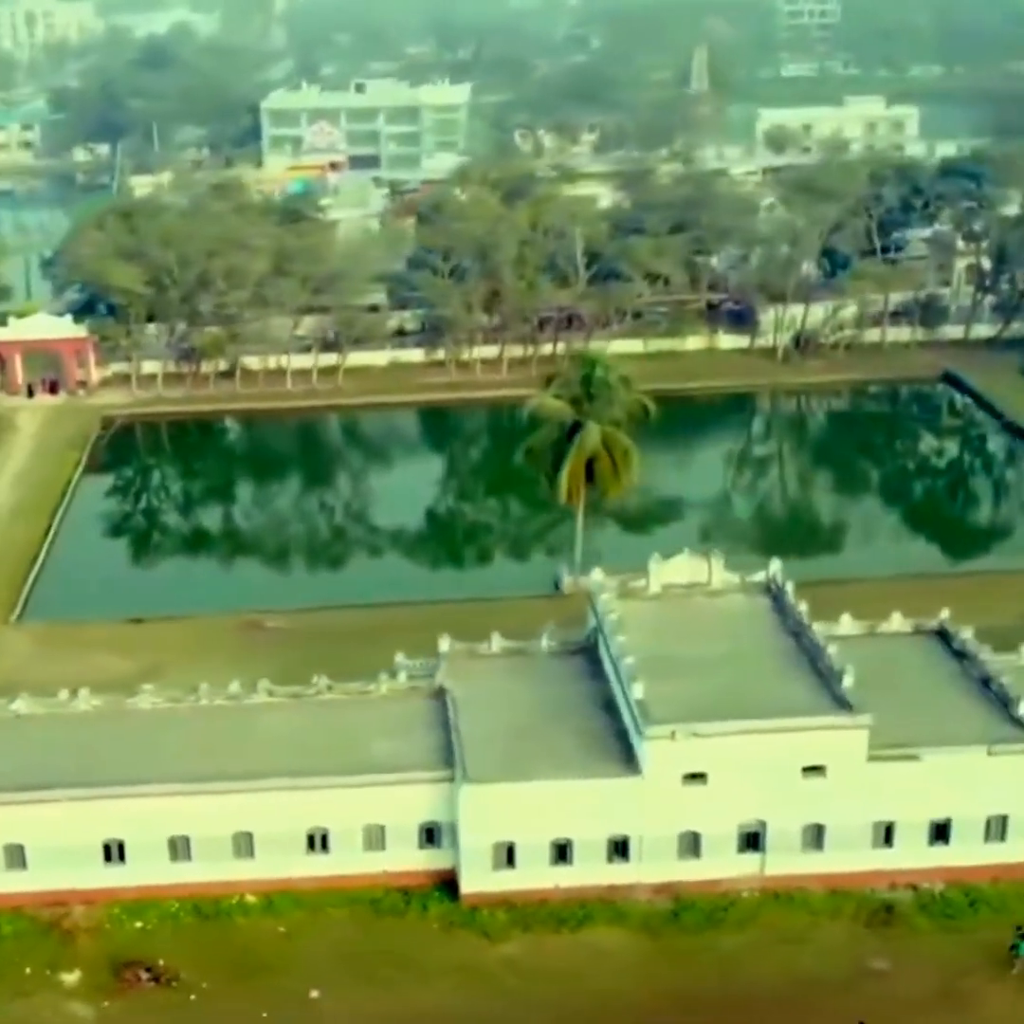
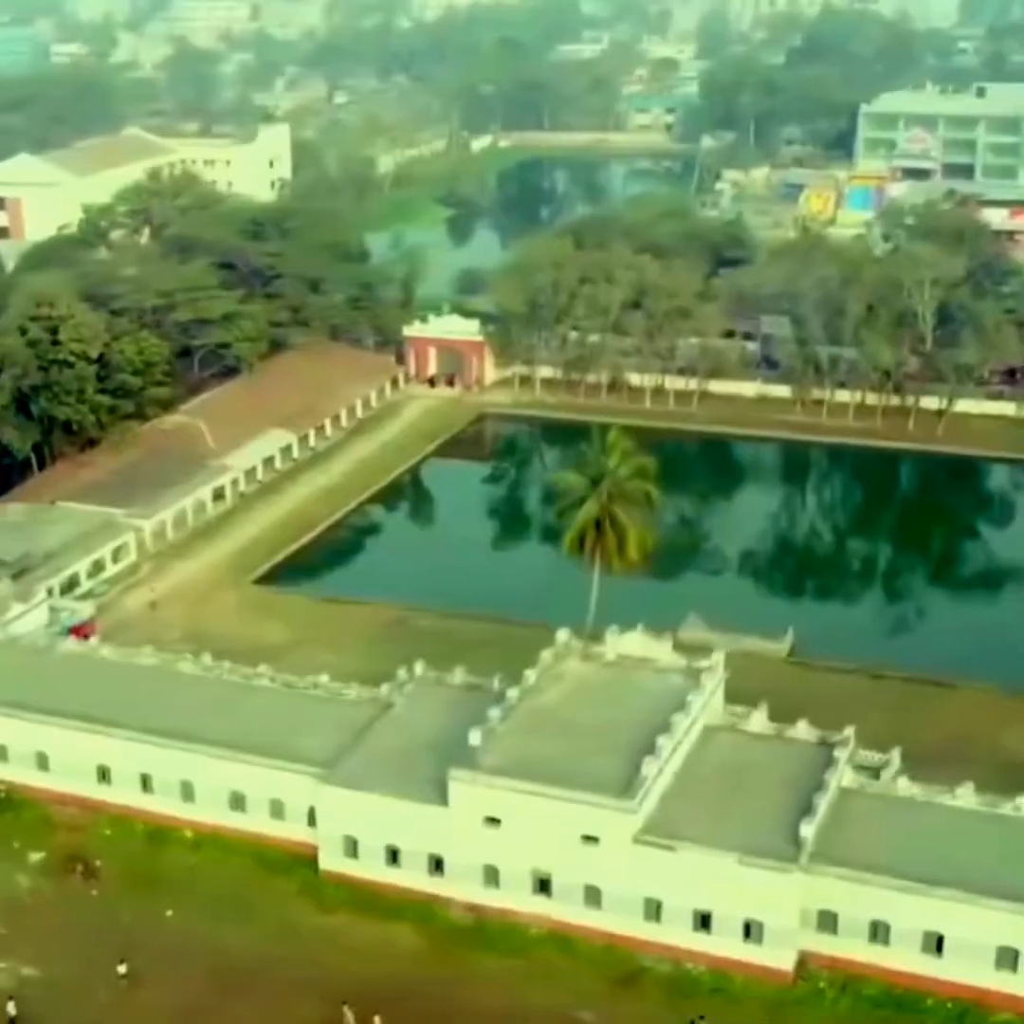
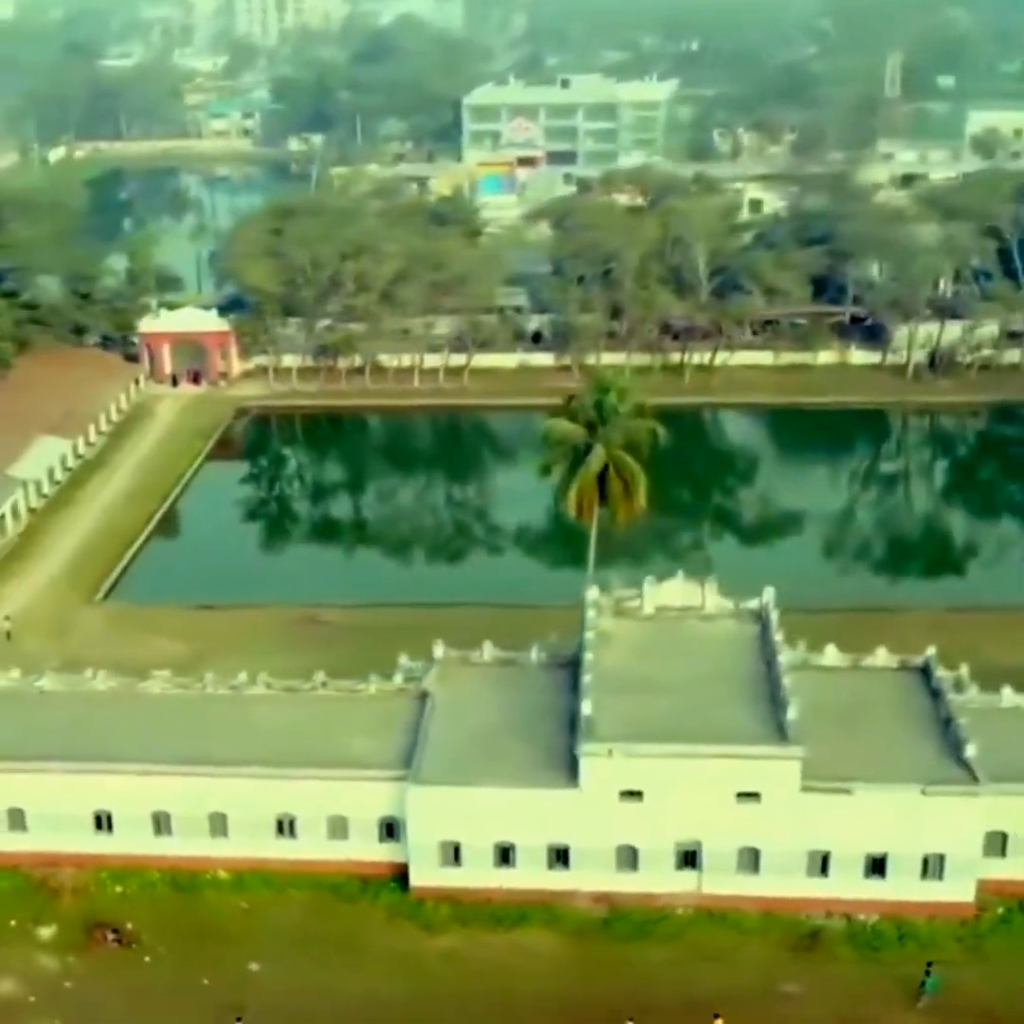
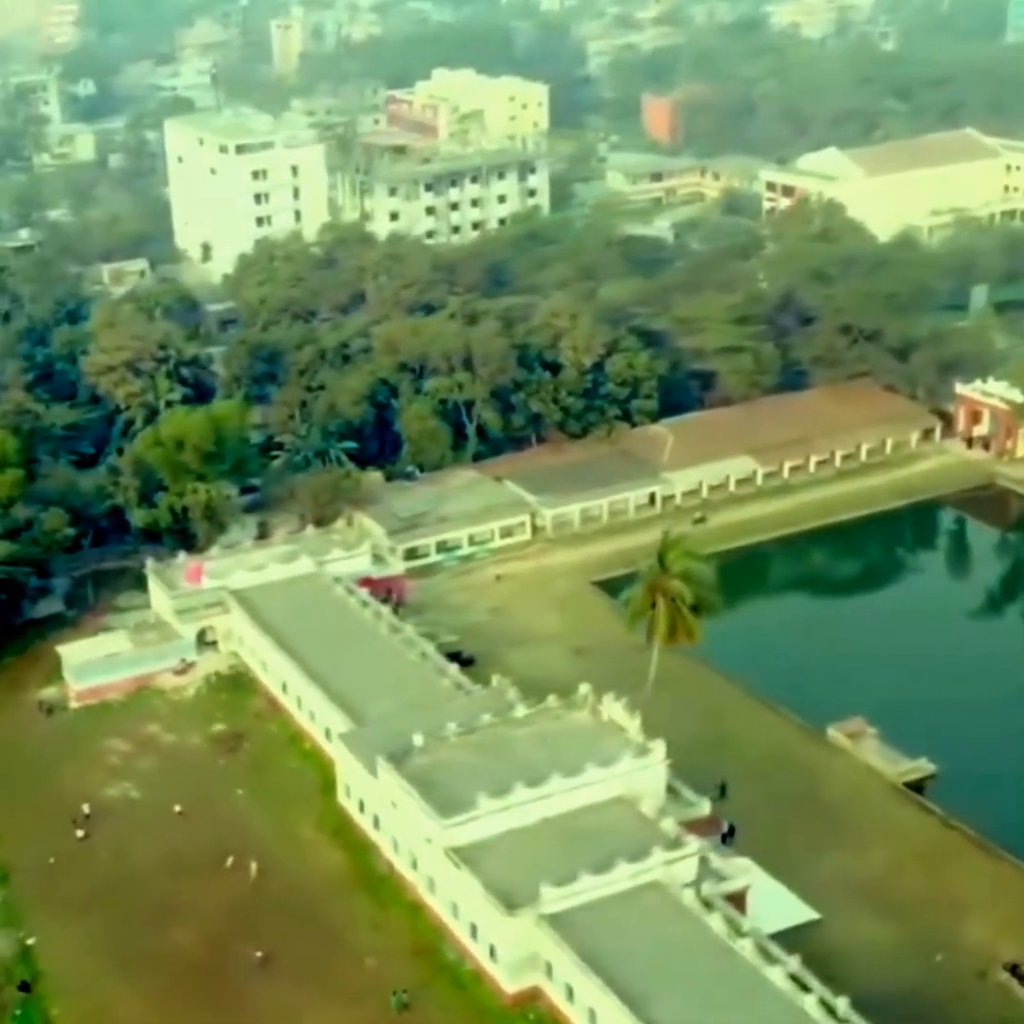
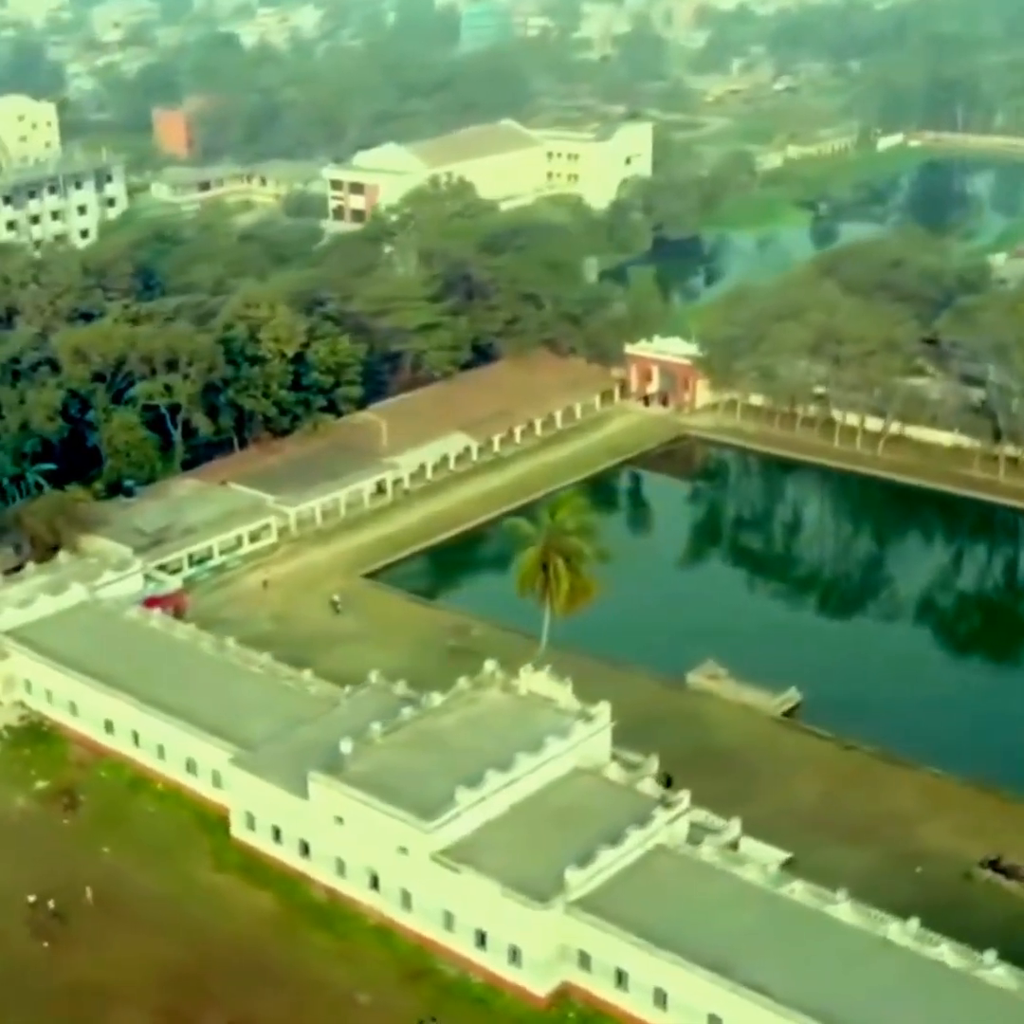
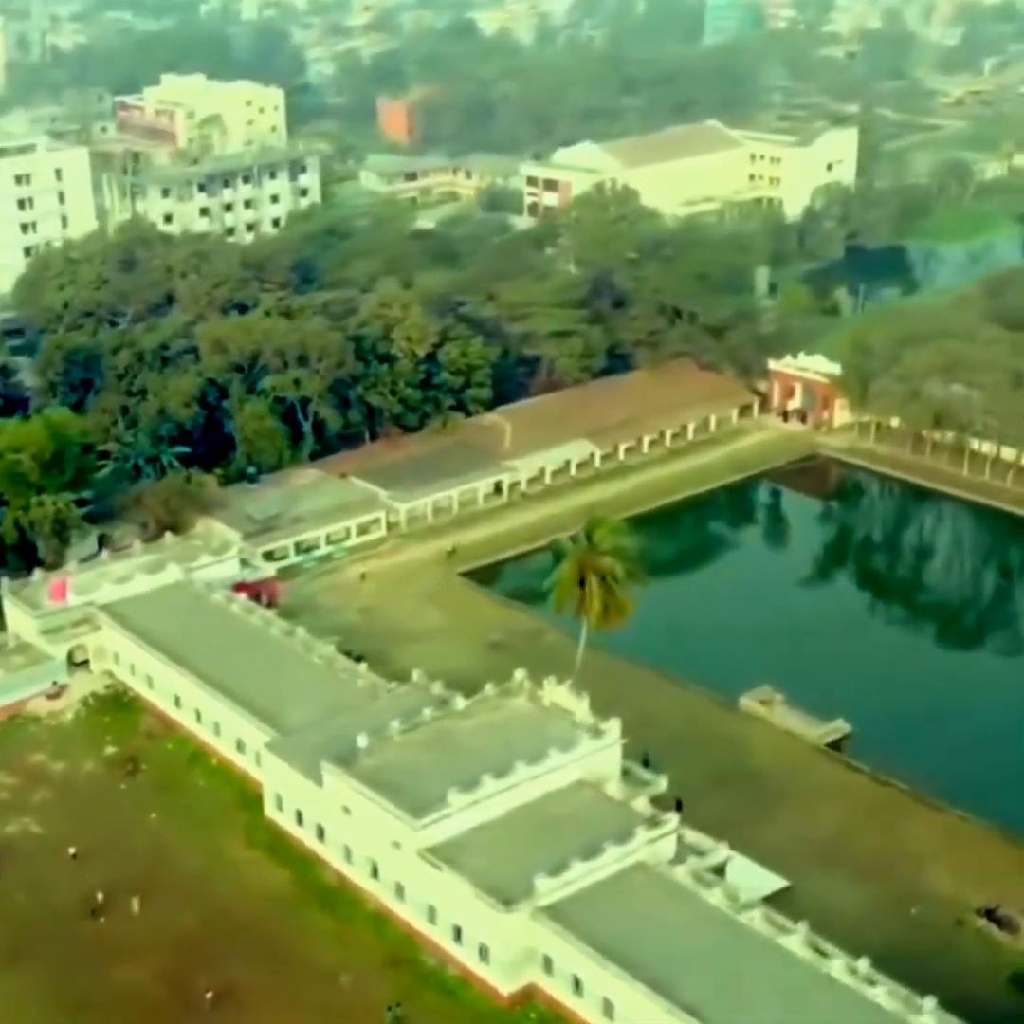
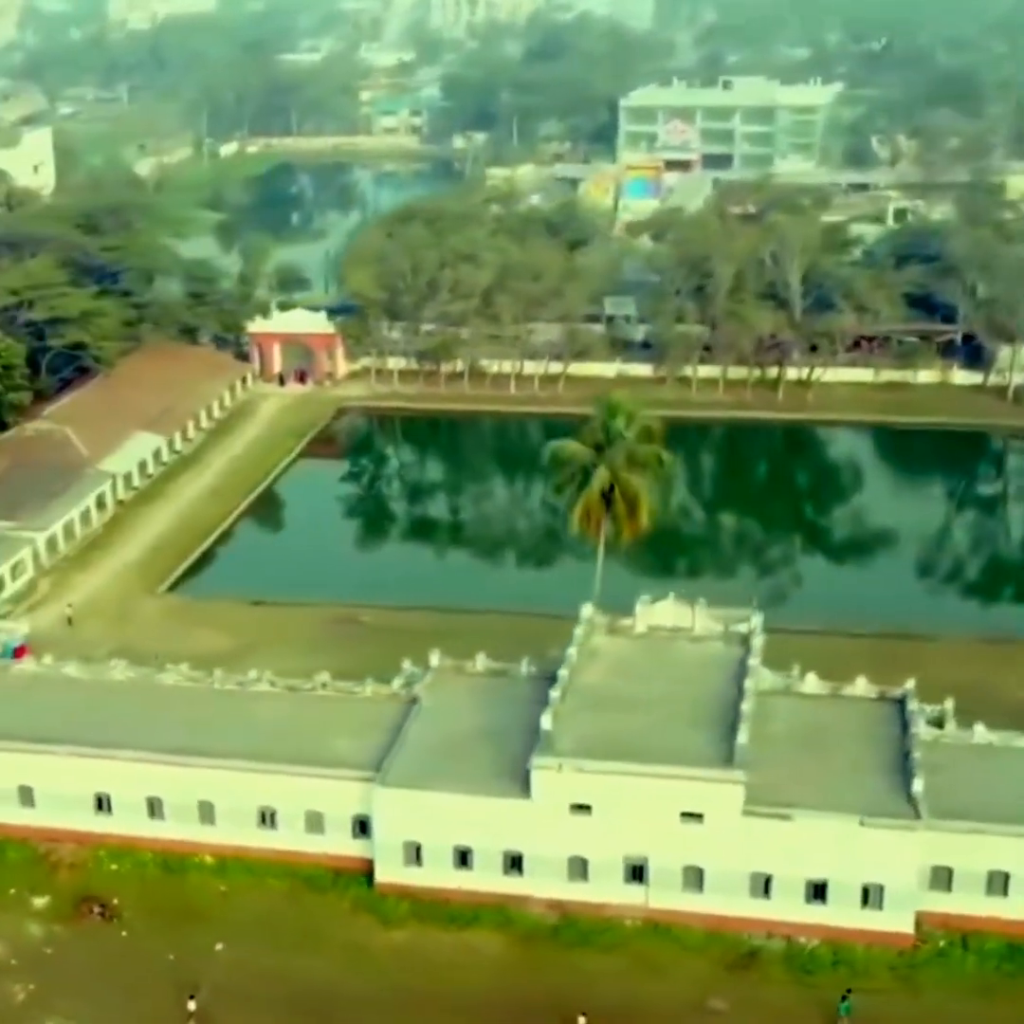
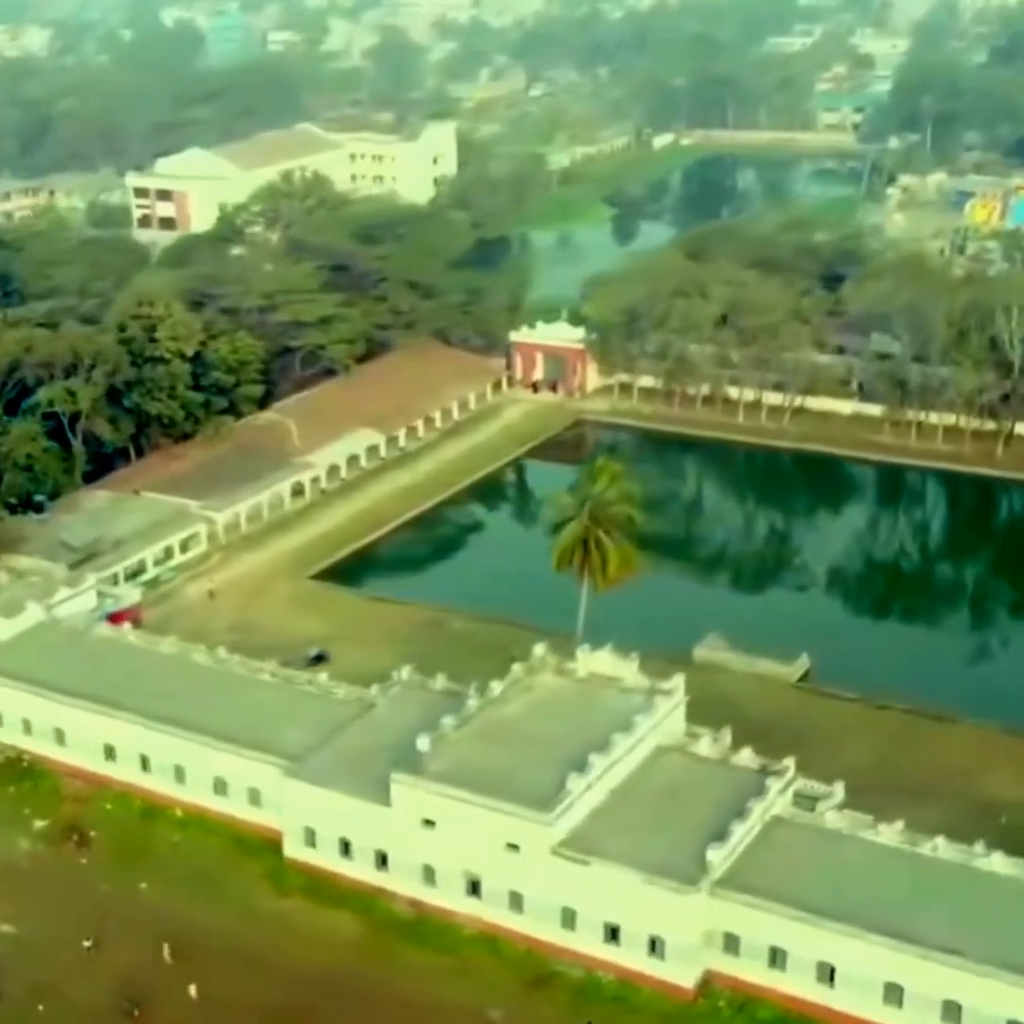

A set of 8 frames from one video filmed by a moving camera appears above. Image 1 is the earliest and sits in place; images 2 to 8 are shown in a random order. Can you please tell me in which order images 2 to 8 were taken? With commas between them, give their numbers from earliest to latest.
3, 7, 2, 8, 5, 6, 4
